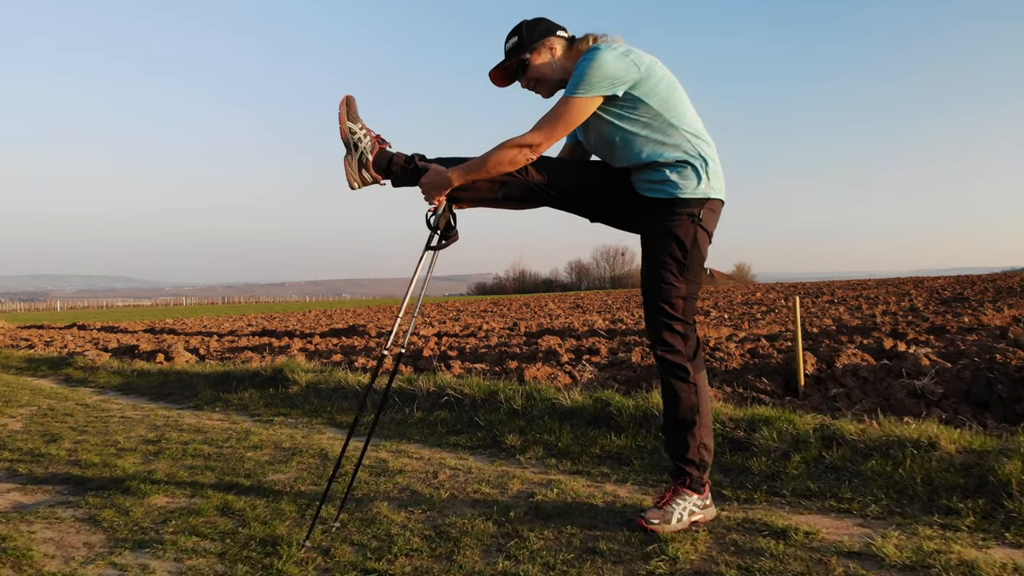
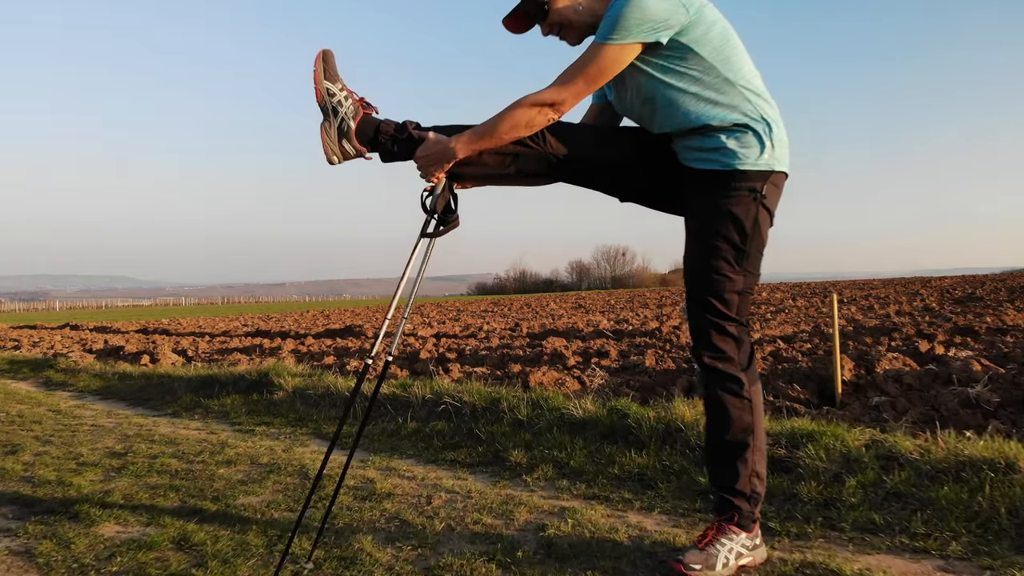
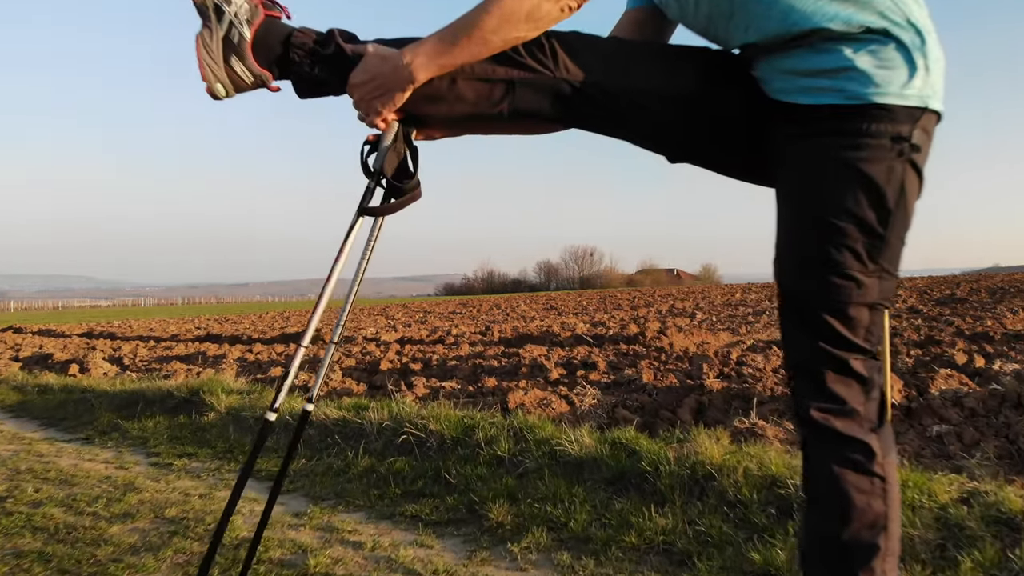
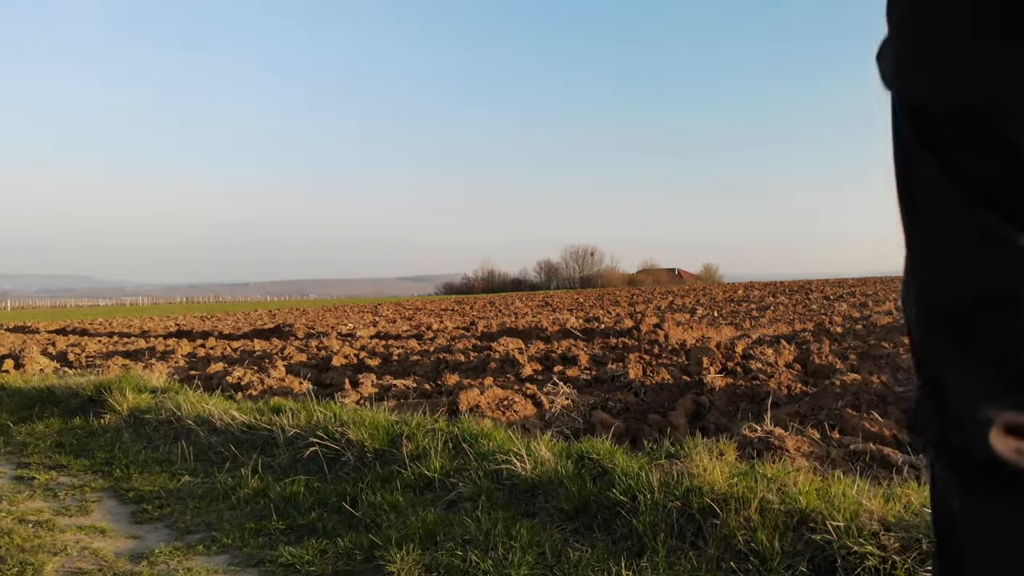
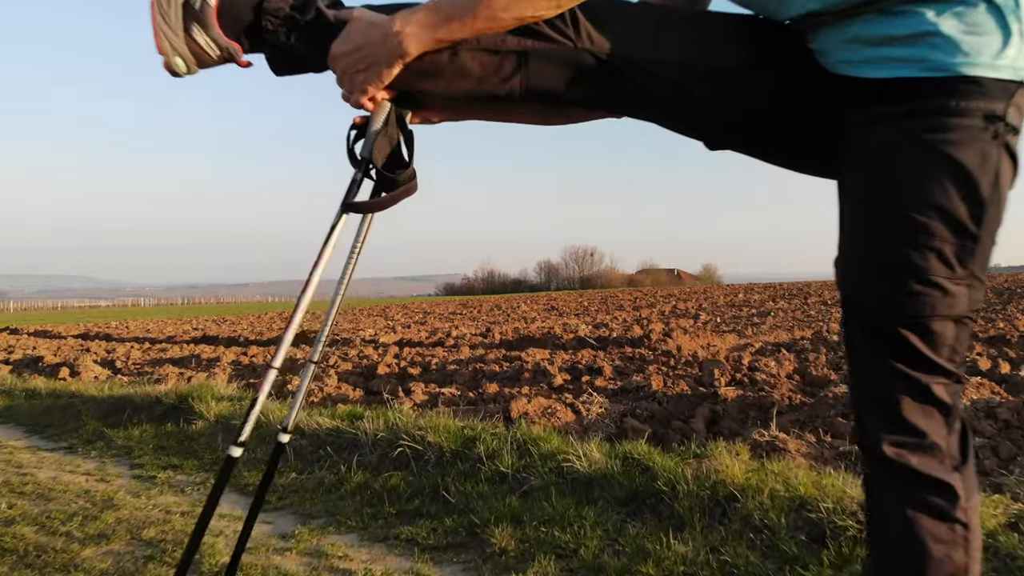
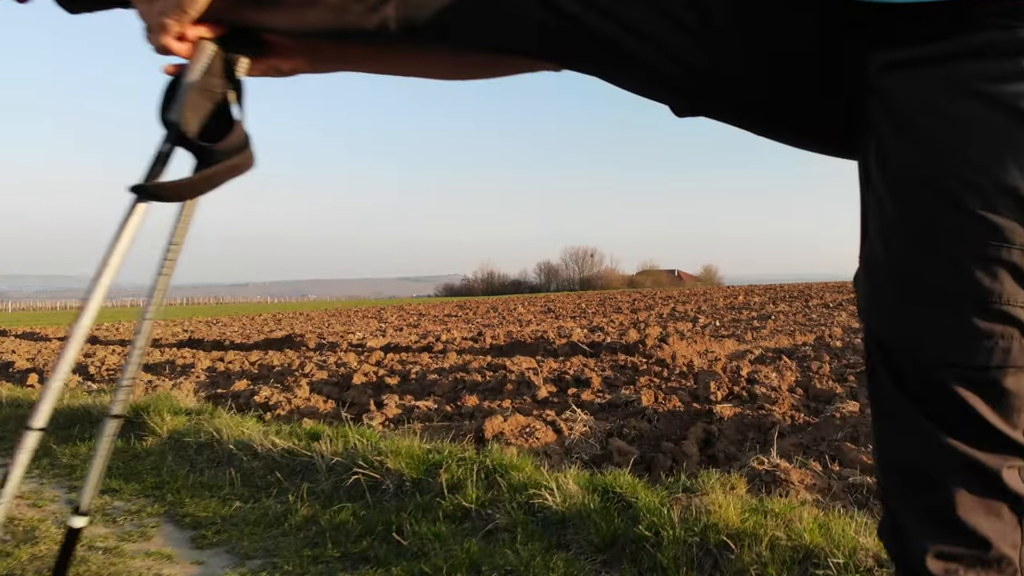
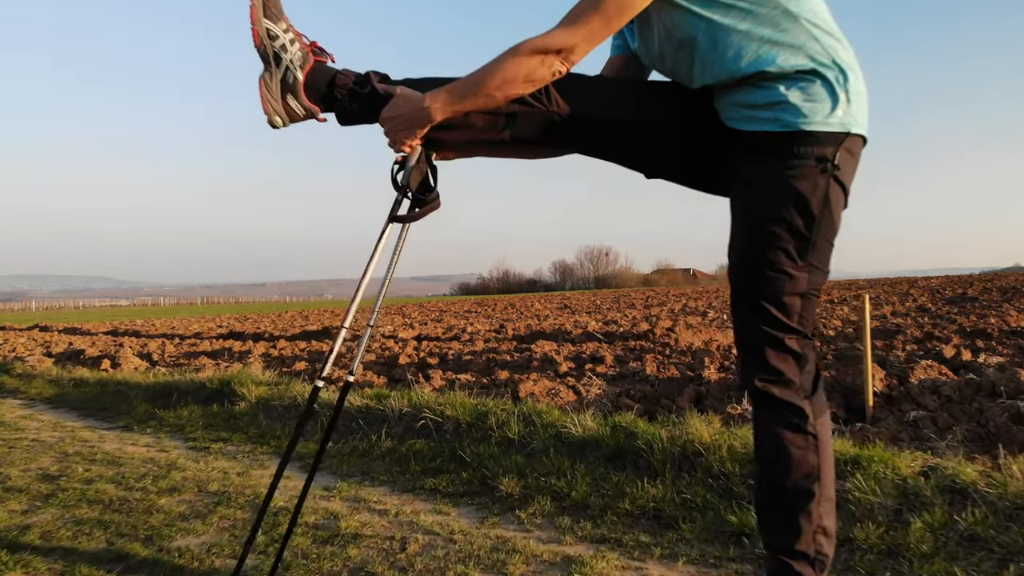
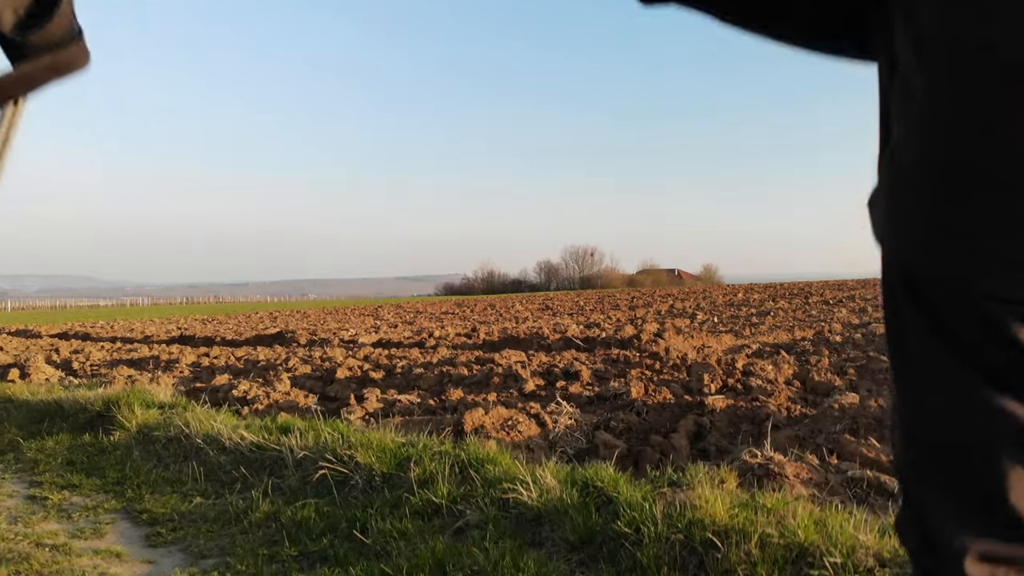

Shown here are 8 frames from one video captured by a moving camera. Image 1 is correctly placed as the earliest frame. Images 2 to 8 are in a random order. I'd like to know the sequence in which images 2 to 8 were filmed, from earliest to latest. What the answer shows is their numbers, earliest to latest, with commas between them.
2, 7, 3, 5, 6, 8, 4
